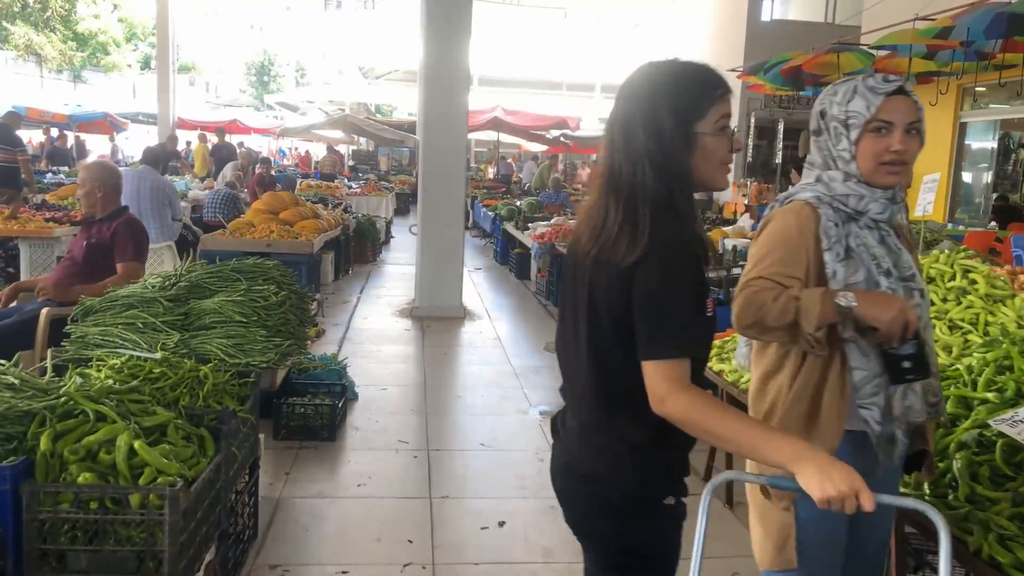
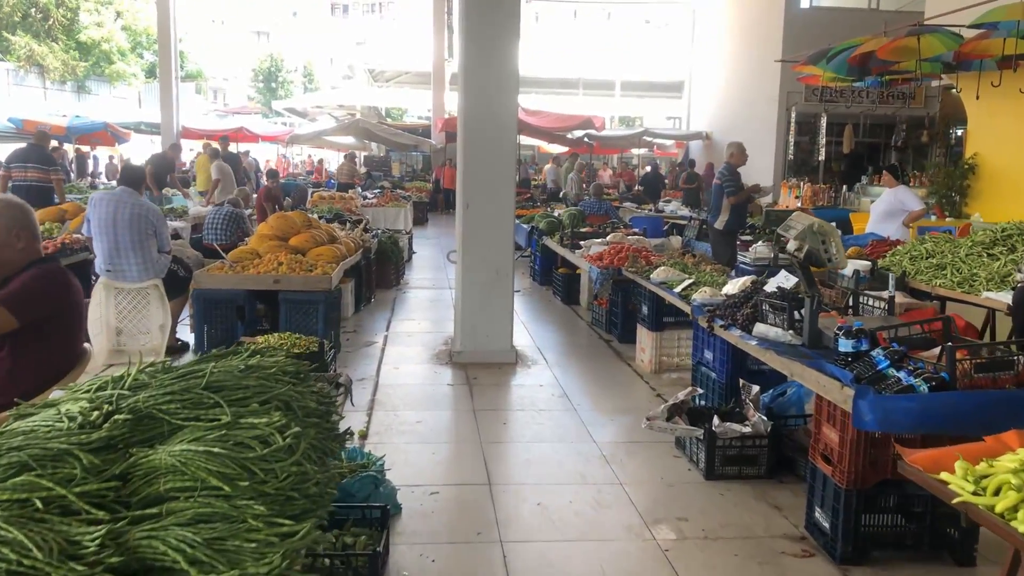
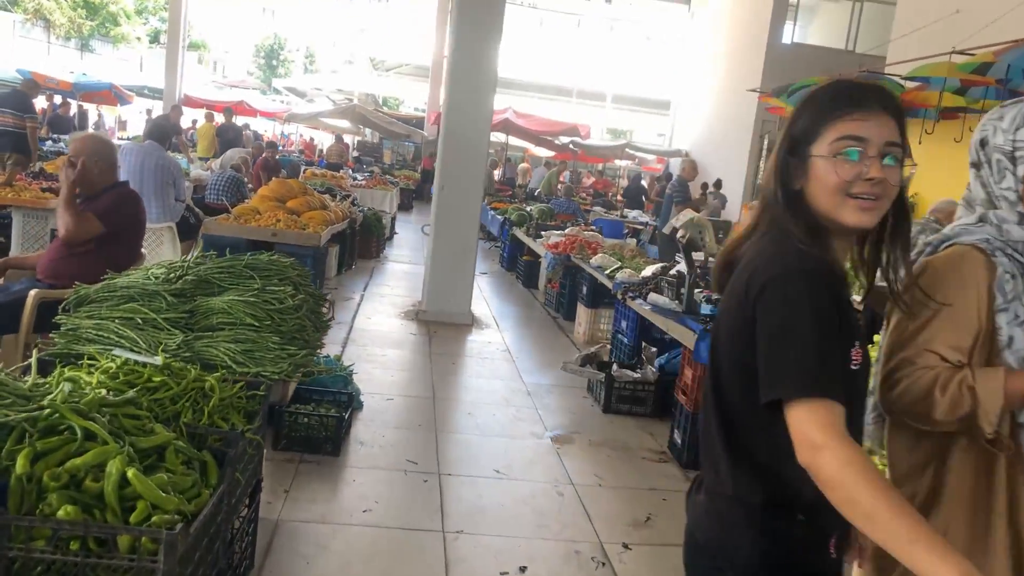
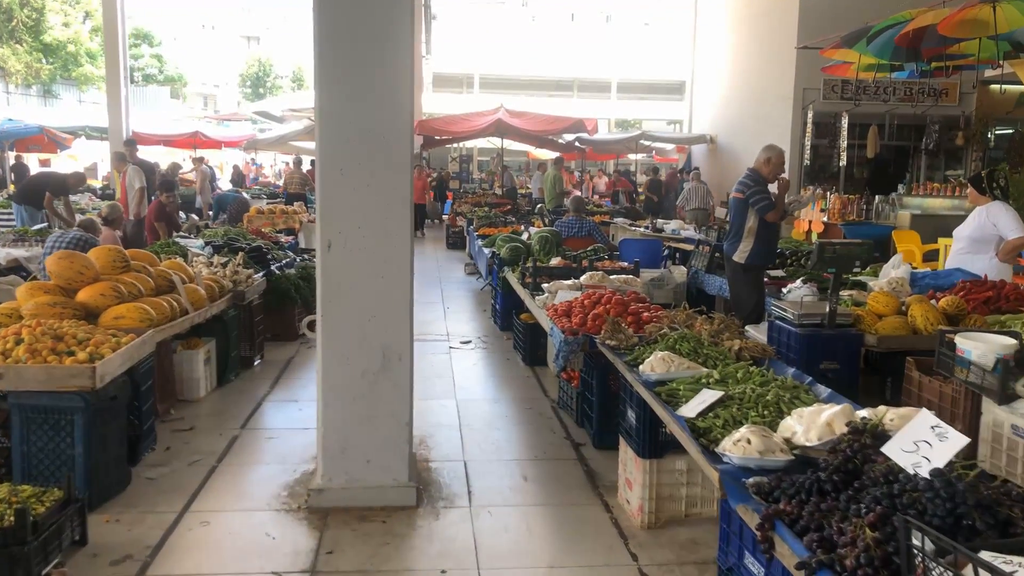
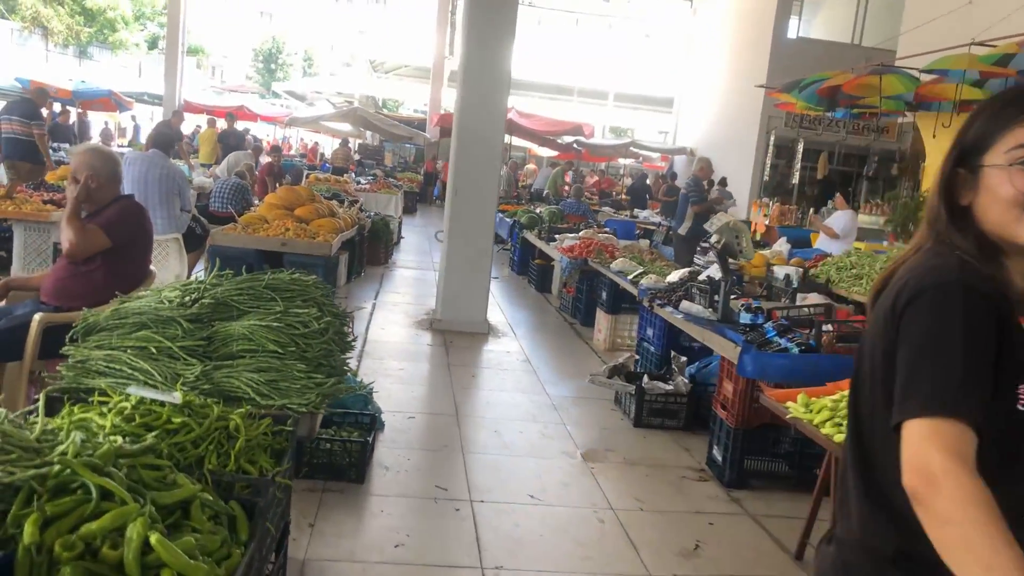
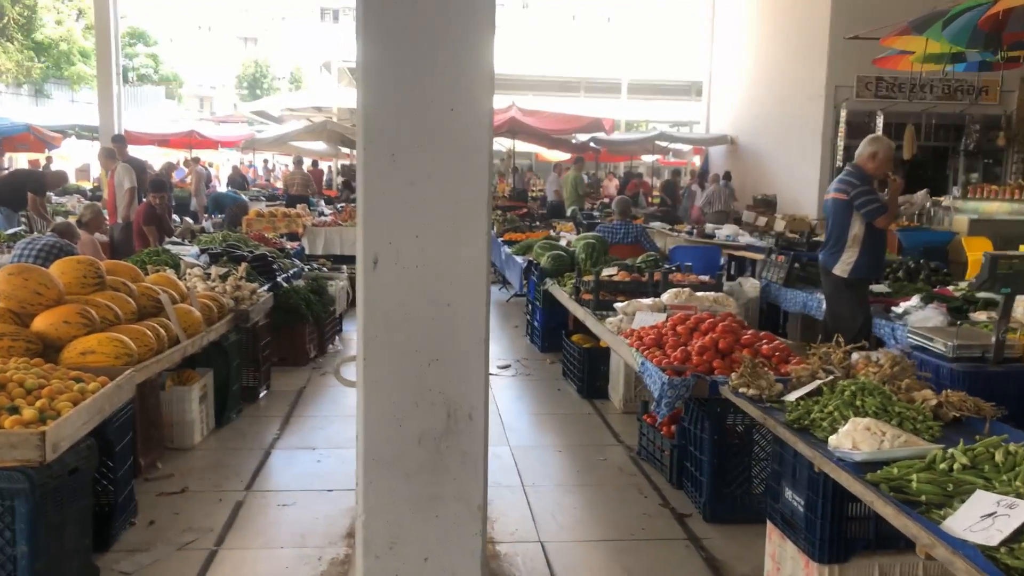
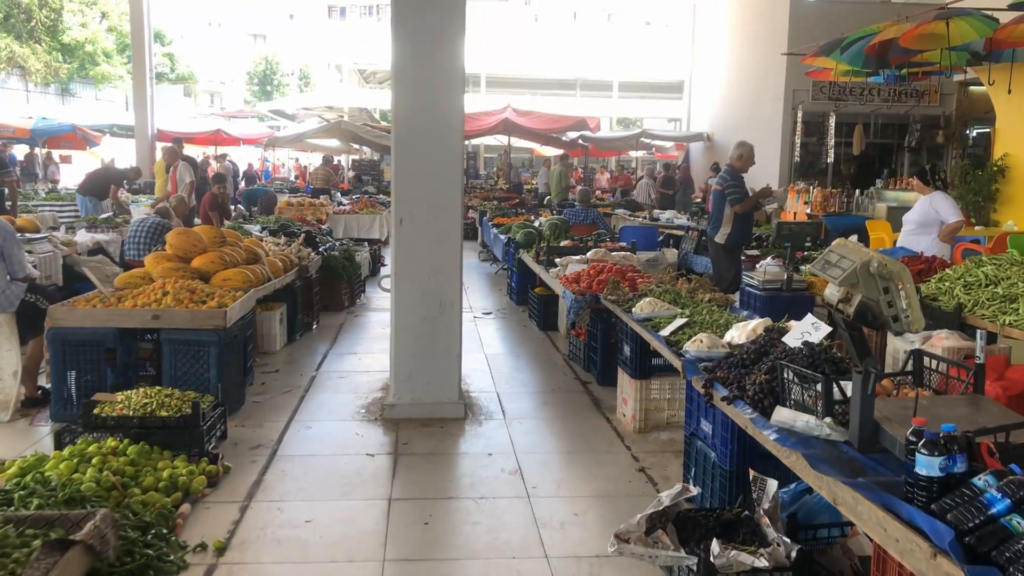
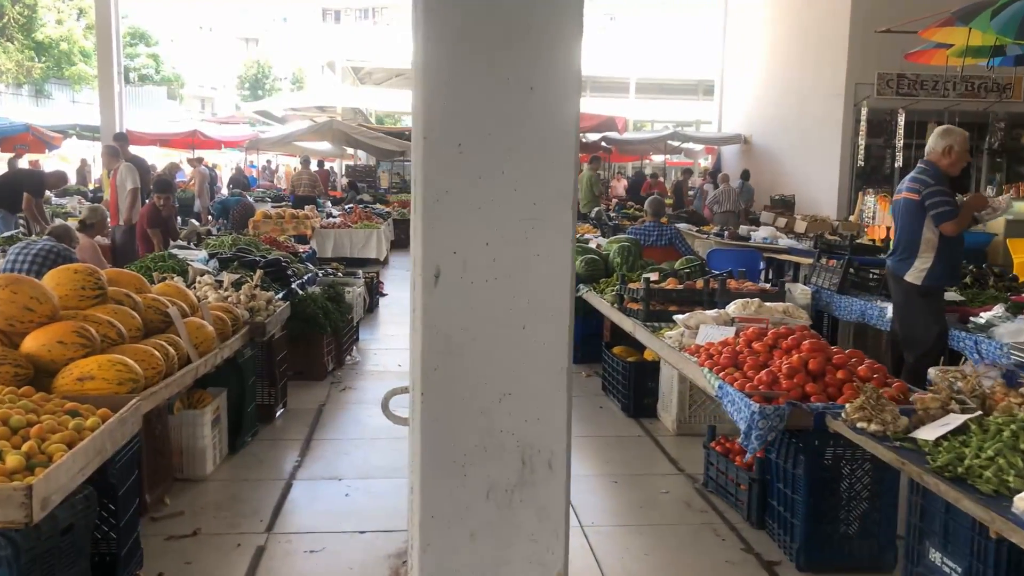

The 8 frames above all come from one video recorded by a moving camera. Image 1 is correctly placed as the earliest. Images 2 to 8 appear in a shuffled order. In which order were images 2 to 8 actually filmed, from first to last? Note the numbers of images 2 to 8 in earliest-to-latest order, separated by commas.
3, 5, 2, 7, 4, 6, 8
